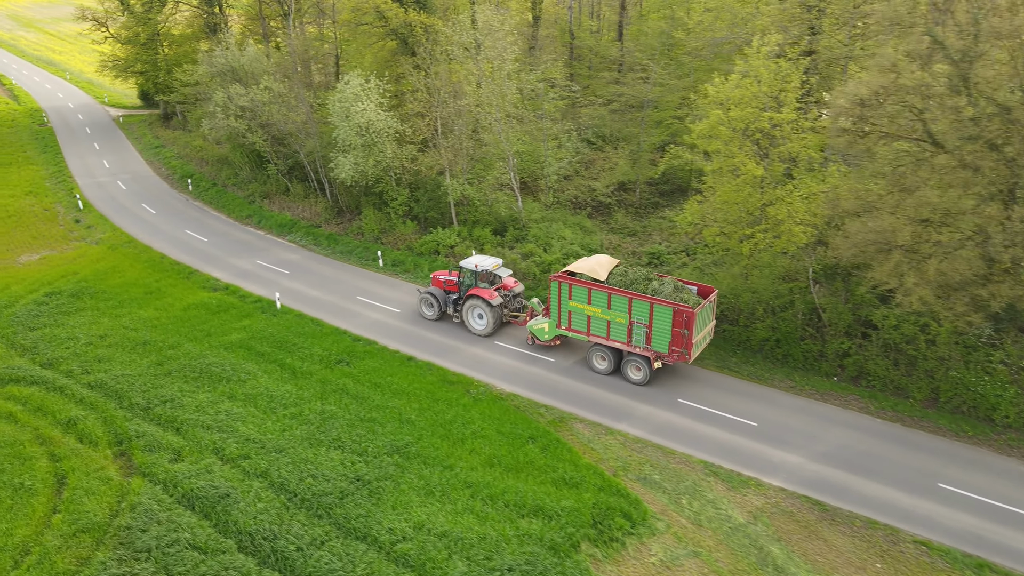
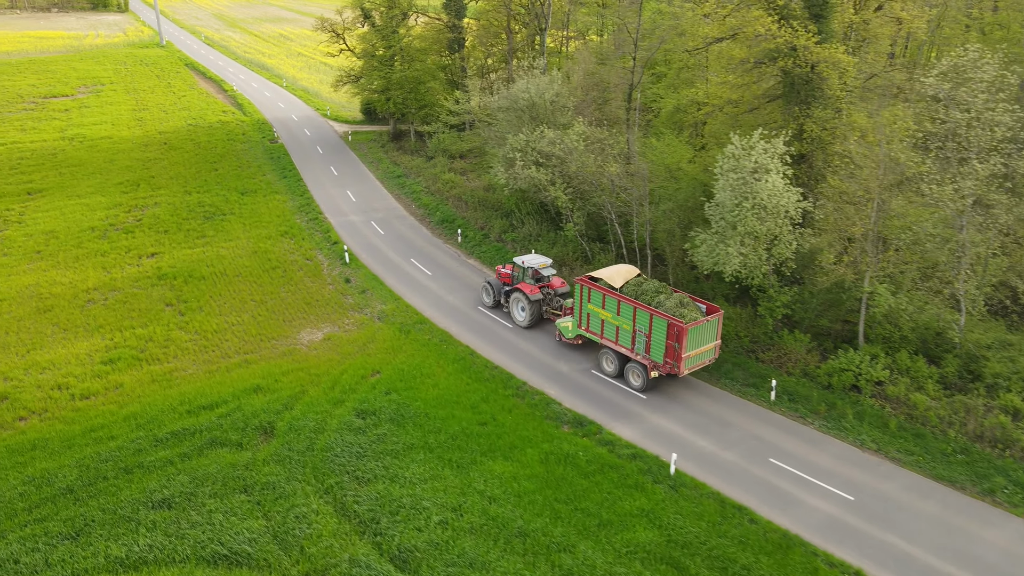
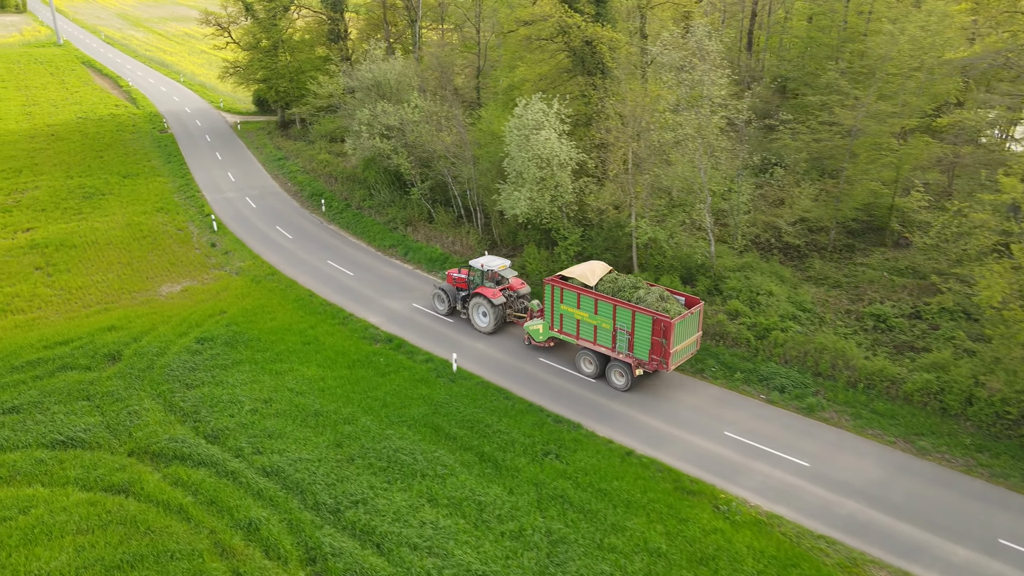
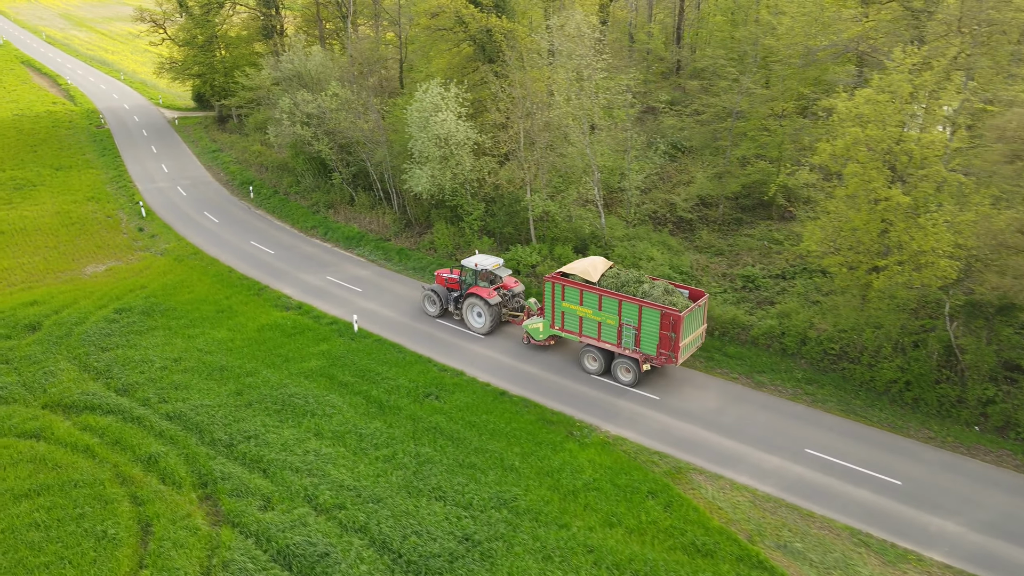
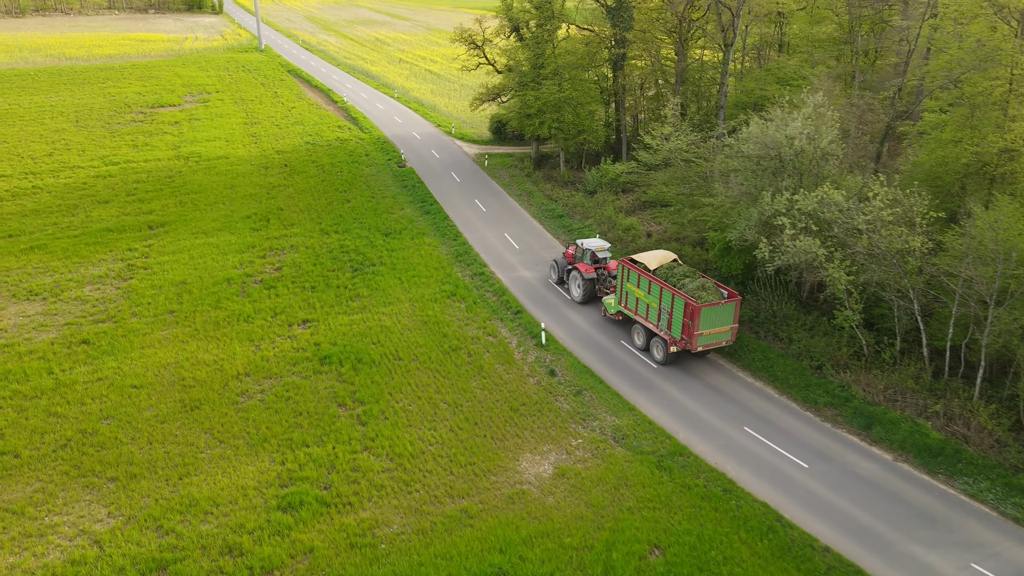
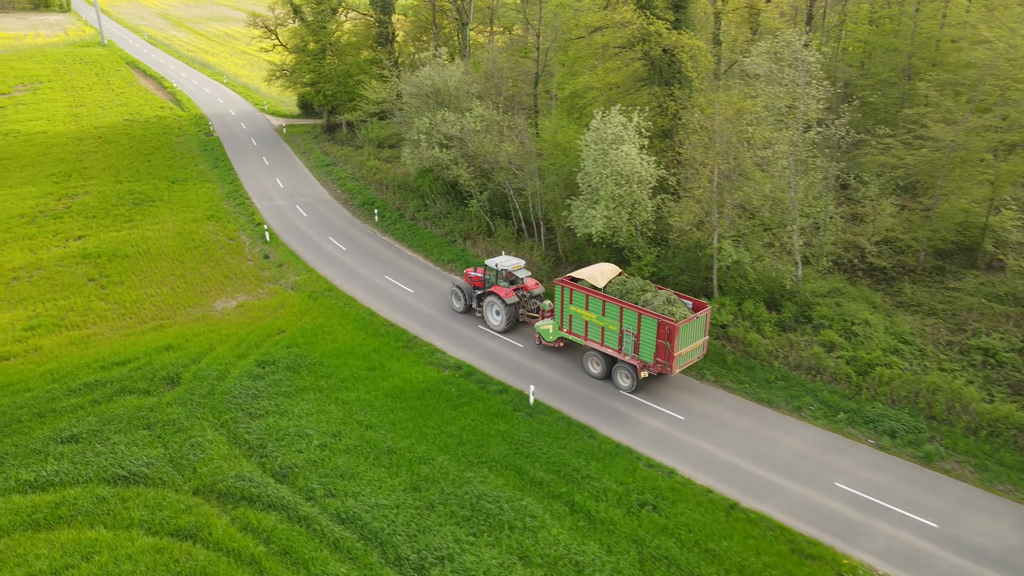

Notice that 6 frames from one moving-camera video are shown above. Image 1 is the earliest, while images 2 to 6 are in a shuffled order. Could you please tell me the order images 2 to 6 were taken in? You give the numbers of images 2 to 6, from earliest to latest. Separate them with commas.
4, 3, 6, 2, 5
